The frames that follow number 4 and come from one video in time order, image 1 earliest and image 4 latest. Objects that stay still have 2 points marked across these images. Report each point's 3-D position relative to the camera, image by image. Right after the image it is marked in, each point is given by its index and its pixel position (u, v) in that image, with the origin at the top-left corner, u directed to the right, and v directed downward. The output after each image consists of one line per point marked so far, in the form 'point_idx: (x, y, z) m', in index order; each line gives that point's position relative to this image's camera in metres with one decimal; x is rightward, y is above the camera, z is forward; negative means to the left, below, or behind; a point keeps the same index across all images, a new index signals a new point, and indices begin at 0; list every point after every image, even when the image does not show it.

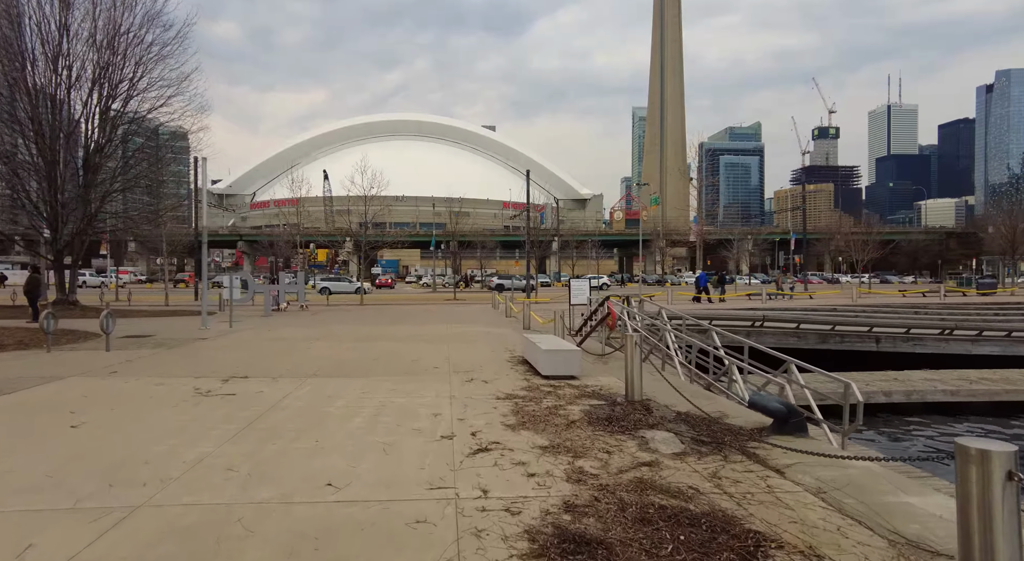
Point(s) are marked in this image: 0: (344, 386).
0: (-2.4, -1.5, +7.9) m
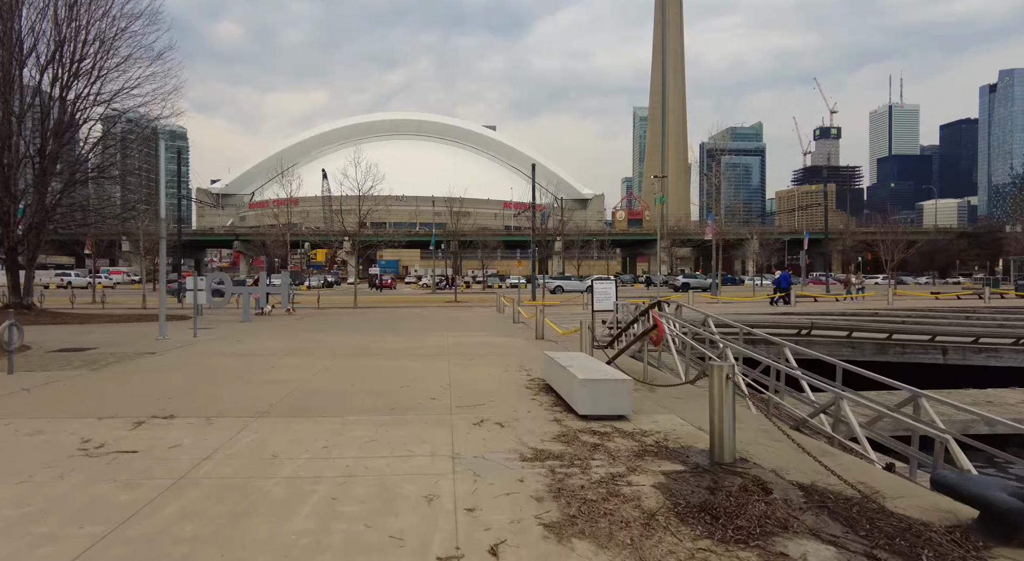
0: (-2.1, -1.6, +5.6) m
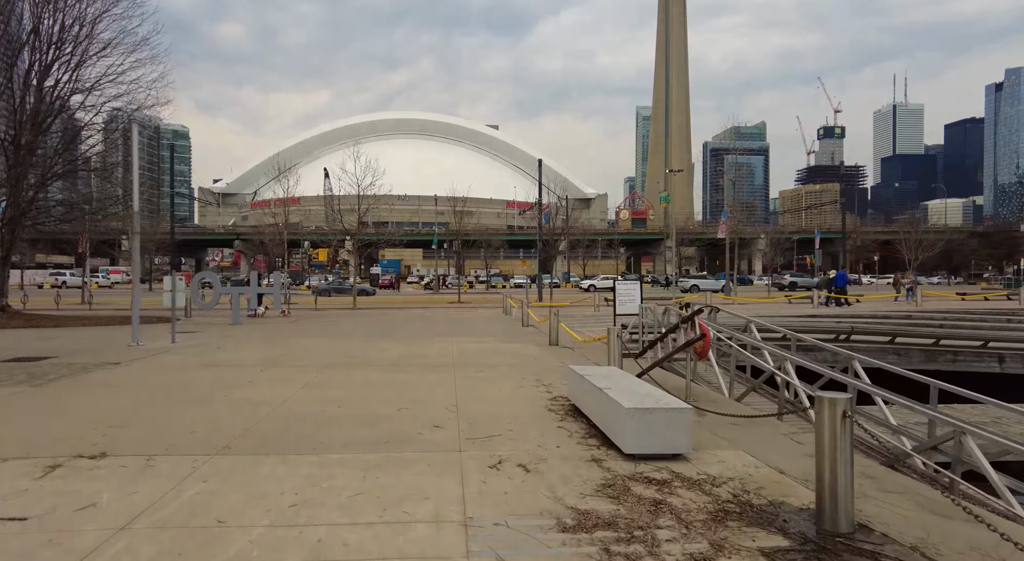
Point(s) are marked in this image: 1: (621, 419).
0: (-1.9, -1.6, +4.2) m
1: (+1.0, -1.2, +4.8) m
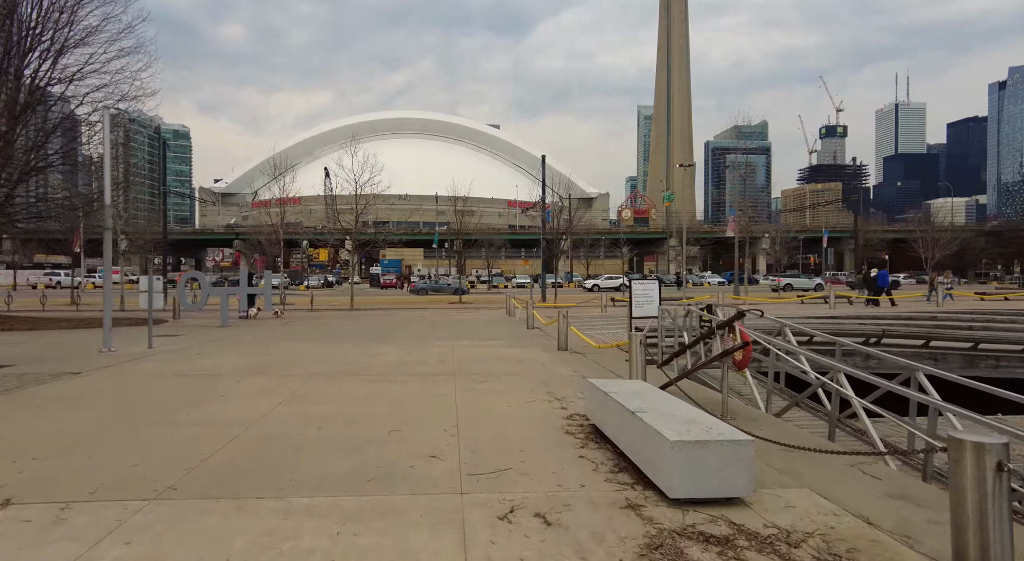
0: (-1.8, -1.6, +3.2) m
1: (+1.1, -1.2, +3.8) m
